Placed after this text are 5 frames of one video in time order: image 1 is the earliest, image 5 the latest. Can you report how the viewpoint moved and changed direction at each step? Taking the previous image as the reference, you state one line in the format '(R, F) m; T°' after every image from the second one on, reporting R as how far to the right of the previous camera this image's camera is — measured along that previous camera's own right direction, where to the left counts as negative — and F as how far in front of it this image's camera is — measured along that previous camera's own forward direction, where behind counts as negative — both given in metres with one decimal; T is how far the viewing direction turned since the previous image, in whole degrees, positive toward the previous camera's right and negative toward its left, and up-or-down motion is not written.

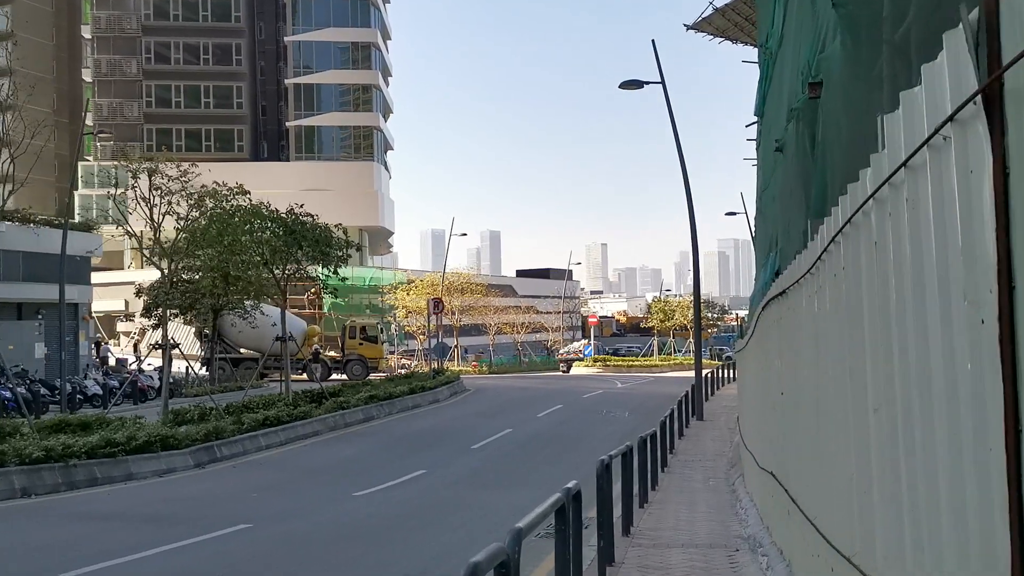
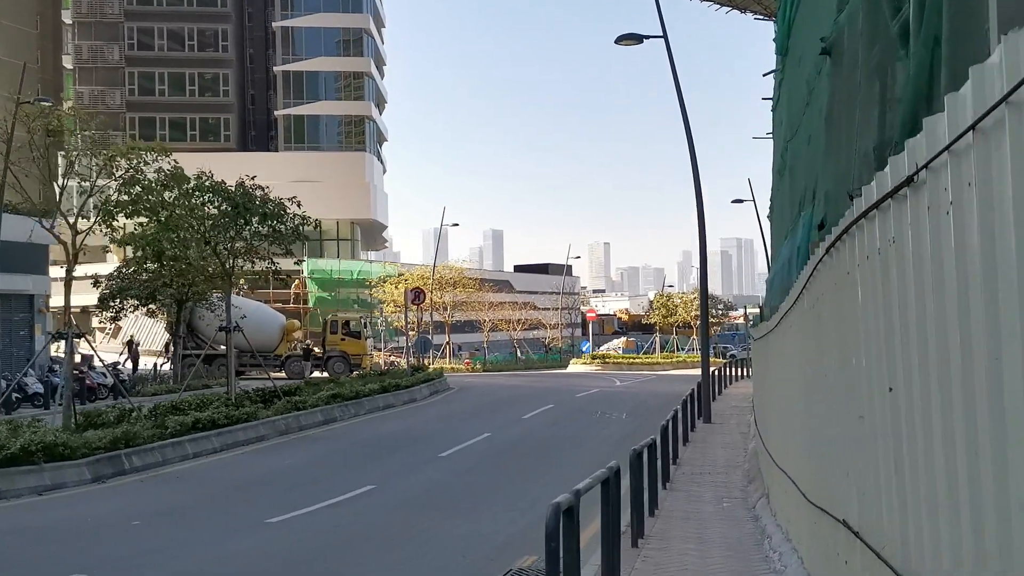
(+0.5, +2.7) m; 0°
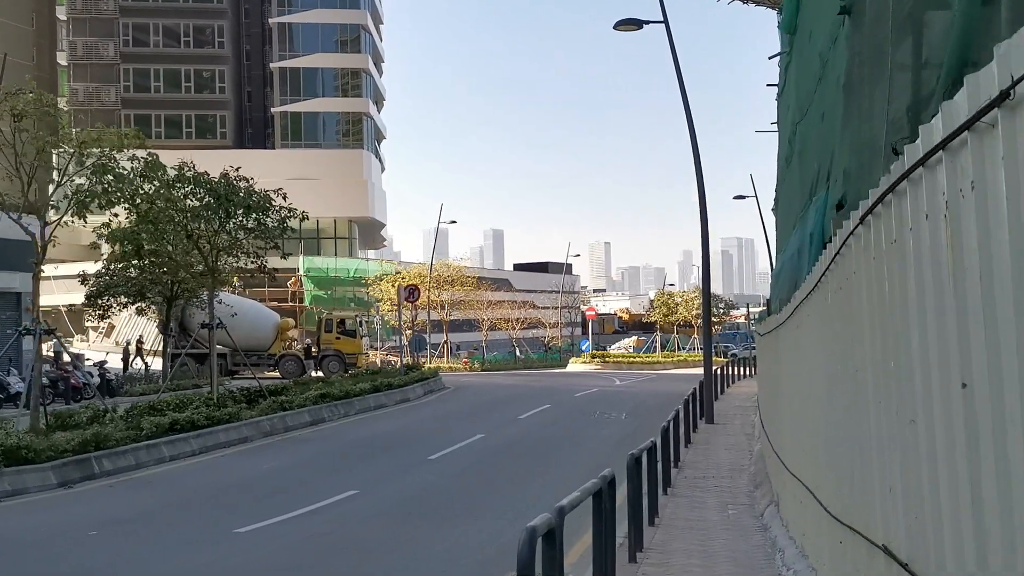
(+0.1, +0.7) m; 0°
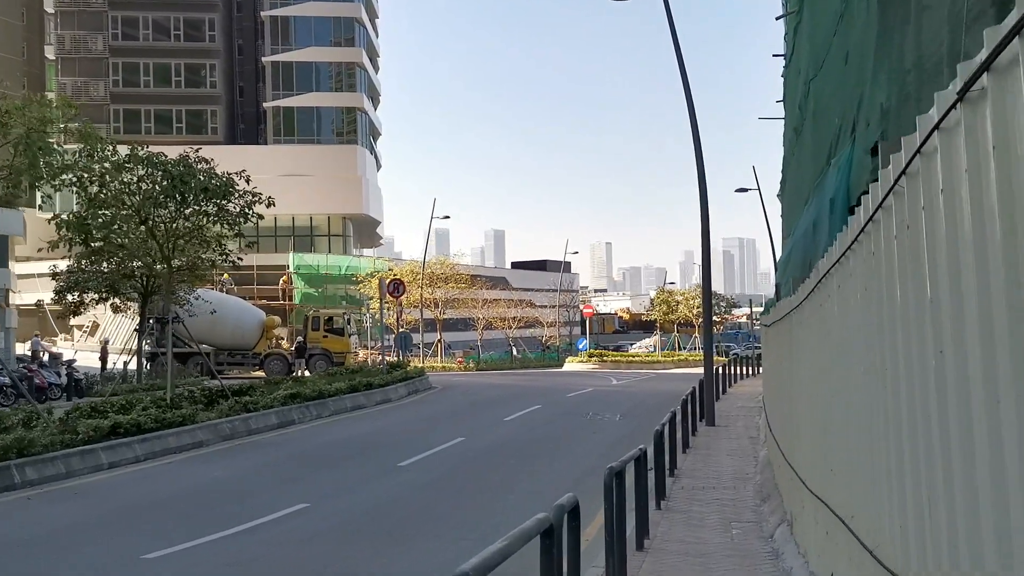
(+0.3, +1.4) m; 0°
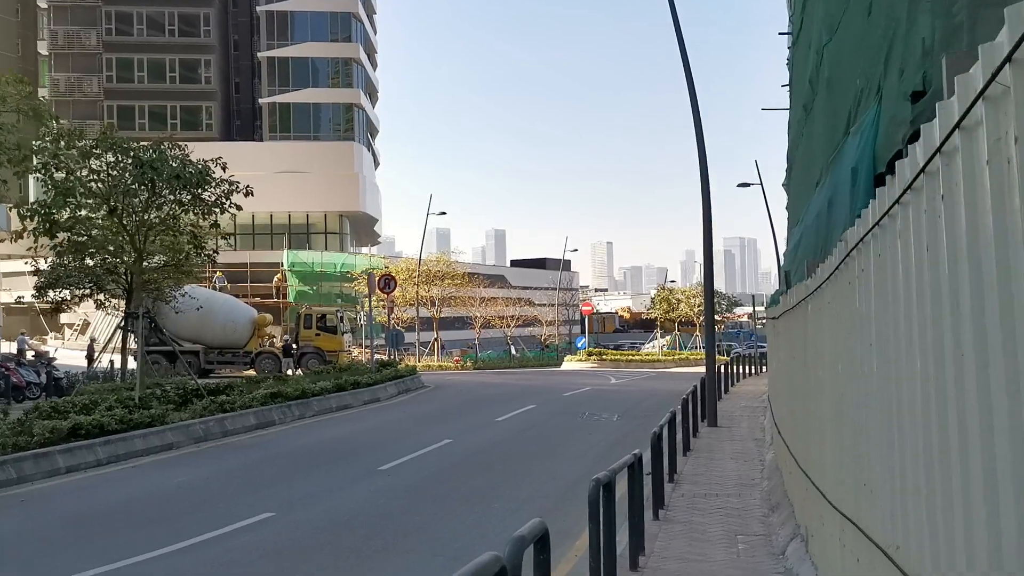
(+0.2, +0.9) m; 0°
